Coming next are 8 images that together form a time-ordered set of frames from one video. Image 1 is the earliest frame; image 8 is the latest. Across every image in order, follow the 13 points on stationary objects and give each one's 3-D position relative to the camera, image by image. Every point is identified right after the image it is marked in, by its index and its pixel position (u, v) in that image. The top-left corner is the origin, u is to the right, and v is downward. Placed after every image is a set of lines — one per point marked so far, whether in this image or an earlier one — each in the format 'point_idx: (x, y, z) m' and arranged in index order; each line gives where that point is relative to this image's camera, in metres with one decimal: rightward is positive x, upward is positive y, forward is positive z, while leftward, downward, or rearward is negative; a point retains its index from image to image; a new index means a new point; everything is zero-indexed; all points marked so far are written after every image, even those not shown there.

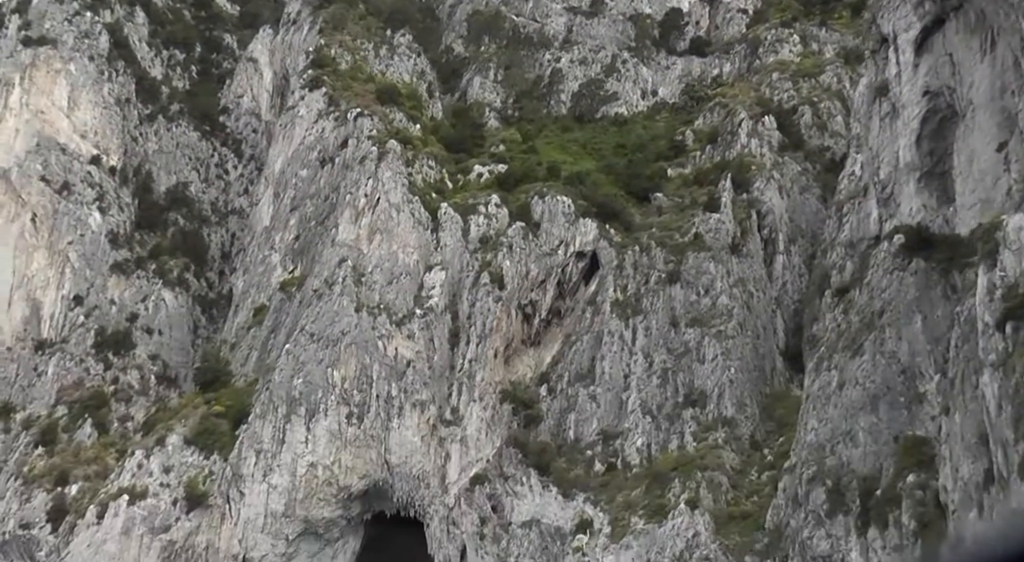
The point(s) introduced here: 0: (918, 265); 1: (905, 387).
0: (+8.6, +0.3, +16.7) m
1: (+7.7, -2.0, +15.3) m
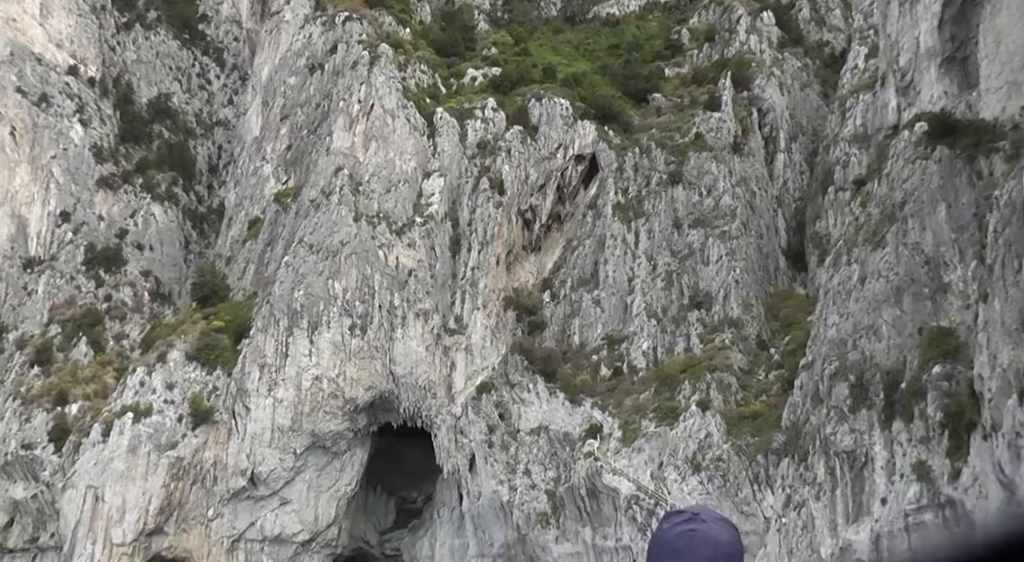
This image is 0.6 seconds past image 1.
0: (+8.7, +2.6, +15.8) m
1: (+7.9, 0.0, +14.7) m
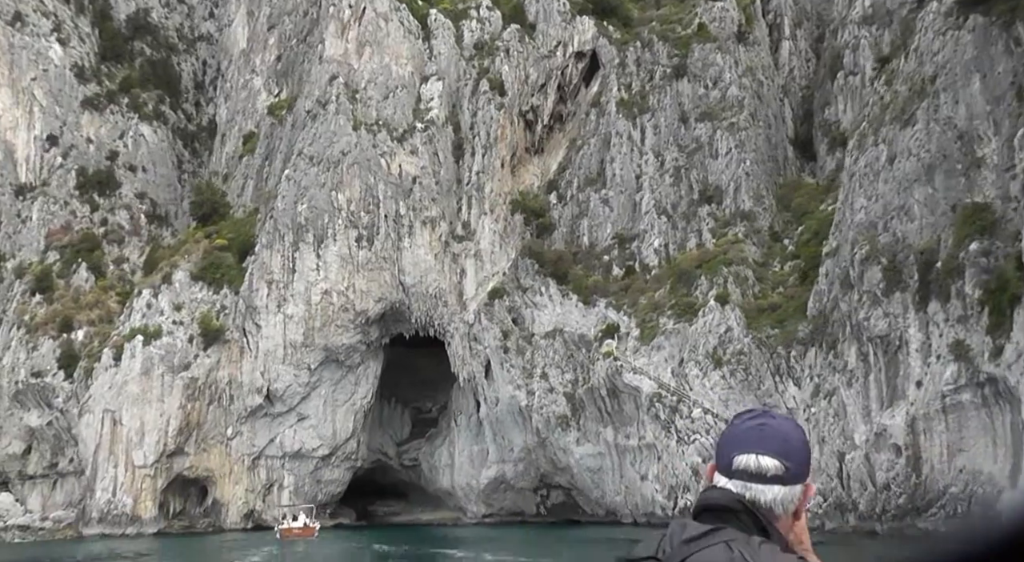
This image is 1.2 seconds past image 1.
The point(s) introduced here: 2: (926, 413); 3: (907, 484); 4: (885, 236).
0: (+8.9, +5.0, +14.8) m
1: (+8.1, +2.3, +13.9) m
2: (+7.0, -2.2, +13.0) m
3: (+6.8, -3.5, +13.2) m
4: (+7.1, +0.9, +14.8) m
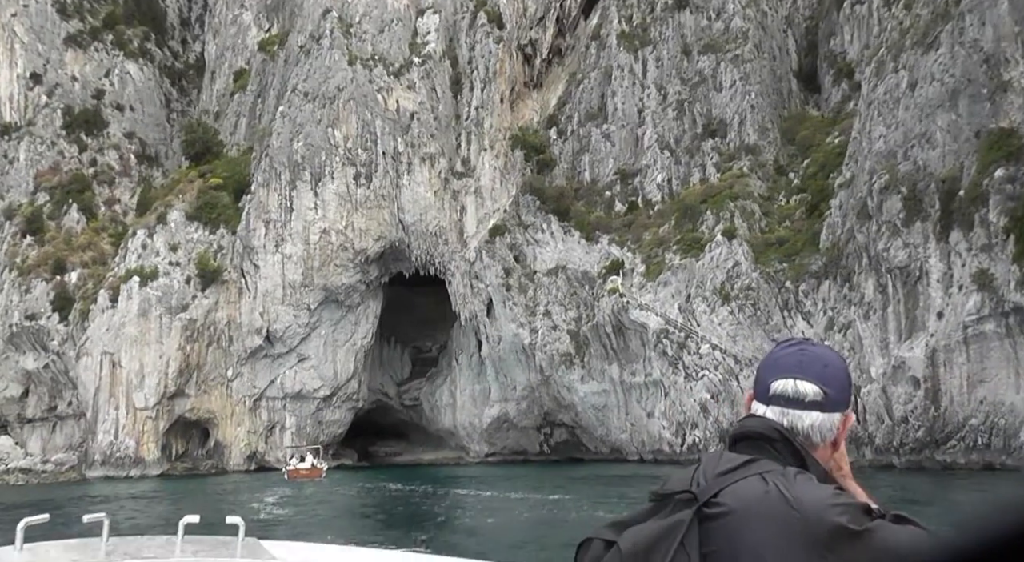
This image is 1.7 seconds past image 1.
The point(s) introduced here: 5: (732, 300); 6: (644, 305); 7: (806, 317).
0: (+9.0, +6.3, +14.0) m
1: (+8.3, +3.5, +13.4) m
2: (+7.2, -1.0, +12.8) m
3: (+7.0, -2.3, +13.1) m
4: (+7.3, +2.2, +14.3) m
5: (+5.3, -0.5, +18.9) m
6: (+3.3, -0.6, +19.9) m
7: (+6.9, -0.8, +18.3) m
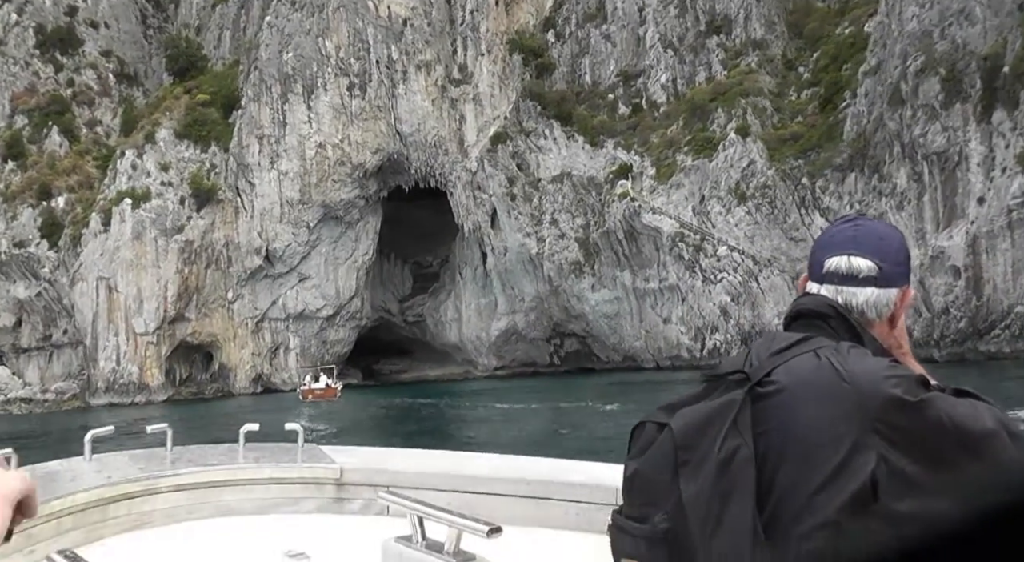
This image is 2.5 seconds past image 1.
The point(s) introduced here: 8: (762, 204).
0: (+9.1, +8.3, +12.9) m
1: (+8.5, +5.5, +12.5) m
2: (+7.5, +0.8, +12.4) m
3: (+7.4, -0.4, +12.8) m
4: (+7.5, +4.1, +13.6) m
5: (+5.6, +1.9, +18.4) m
6: (+3.6, +1.8, +19.3) m
7: (+7.2, +1.6, +17.9) m
8: (+5.9, +1.8, +18.3) m
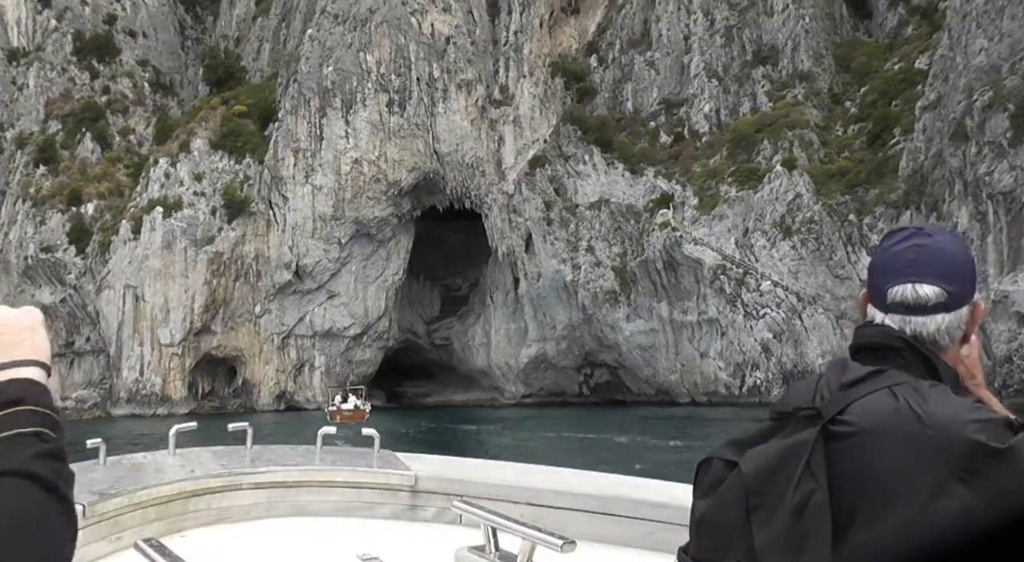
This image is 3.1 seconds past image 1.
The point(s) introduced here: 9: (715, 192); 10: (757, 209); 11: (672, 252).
0: (+10.2, +7.5, +12.5) m
1: (+9.4, +4.7, +12.0) m
2: (+8.3, +0.1, +11.7) m
3: (+8.1, -1.2, +12.2) m
4: (+8.4, +3.4, +13.1) m
5: (+6.5, +1.1, +17.8) m
6: (+4.5, +1.0, +18.8) m
7: (+8.1, +0.7, +17.3) m
8: (+6.8, +1.0, +17.7) m
9: (+5.1, +2.2, +19.1) m
10: (+5.9, +1.7, +18.4) m
11: (+4.0, +0.7, +19.1) m
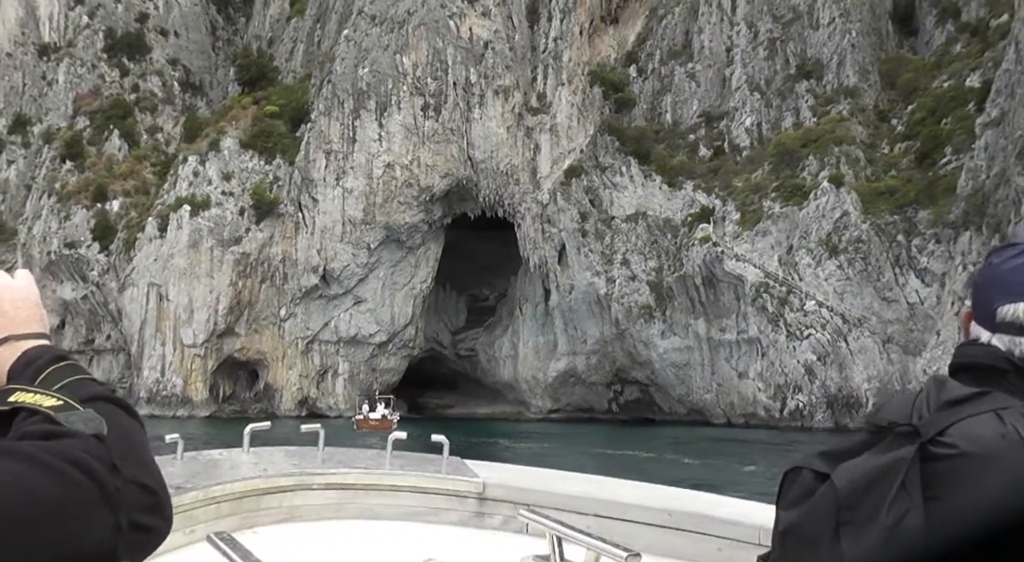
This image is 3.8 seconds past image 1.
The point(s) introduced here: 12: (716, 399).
0: (+11.2, +7.0, +11.9) m
1: (+10.3, +4.2, +11.4) m
2: (+9.0, -0.3, +11.1) m
3: (+8.8, -1.6, +11.5) m
4: (+9.3, +2.9, +12.5) m
5: (+7.4, +0.6, +17.2) m
6: (+5.4, +0.6, +18.2) m
7: (+8.9, +0.1, +16.6) m
8: (+7.6, +0.5, +17.1) m
9: (+6.0, +1.8, +18.6) m
10: (+6.8, +1.3, +17.8) m
11: (+4.8, +0.3, +18.5) m
12: (+5.1, -2.9, +19.4) m
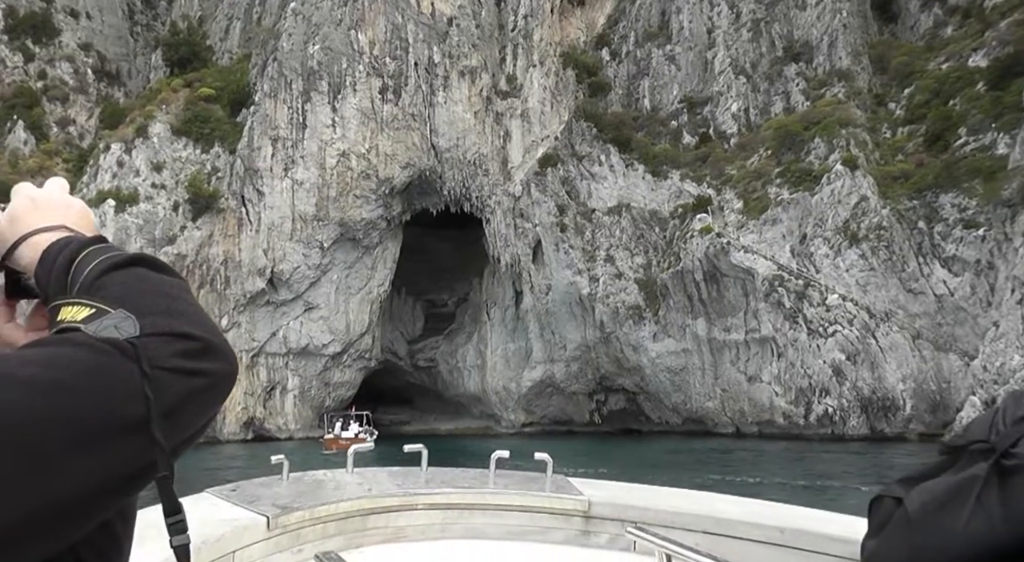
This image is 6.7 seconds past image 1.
0: (+11.2, +7.3, +10.9) m
1: (+10.5, +4.5, +10.3) m
2: (+9.3, 0.0, +9.8) m
3: (+9.1, -1.3, +10.1) m
4: (+9.4, +3.2, +11.2) m
5: (+7.1, +0.8, +15.7) m
6: (+5.0, +0.7, +16.5) m
7: (+8.7, +0.4, +15.3) m
8: (+7.4, +0.7, +15.6) m
9: (+5.6, +1.9, +17.0) m
10: (+6.4, +1.5, +16.2) m
11: (+4.4, +0.4, +16.8) m
12: (+4.7, -2.8, +17.6) m
